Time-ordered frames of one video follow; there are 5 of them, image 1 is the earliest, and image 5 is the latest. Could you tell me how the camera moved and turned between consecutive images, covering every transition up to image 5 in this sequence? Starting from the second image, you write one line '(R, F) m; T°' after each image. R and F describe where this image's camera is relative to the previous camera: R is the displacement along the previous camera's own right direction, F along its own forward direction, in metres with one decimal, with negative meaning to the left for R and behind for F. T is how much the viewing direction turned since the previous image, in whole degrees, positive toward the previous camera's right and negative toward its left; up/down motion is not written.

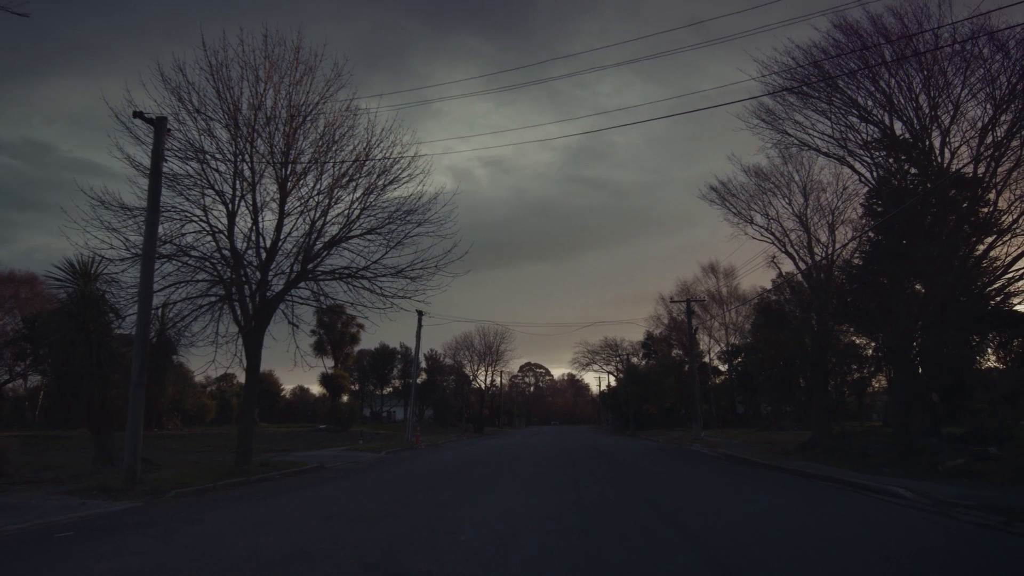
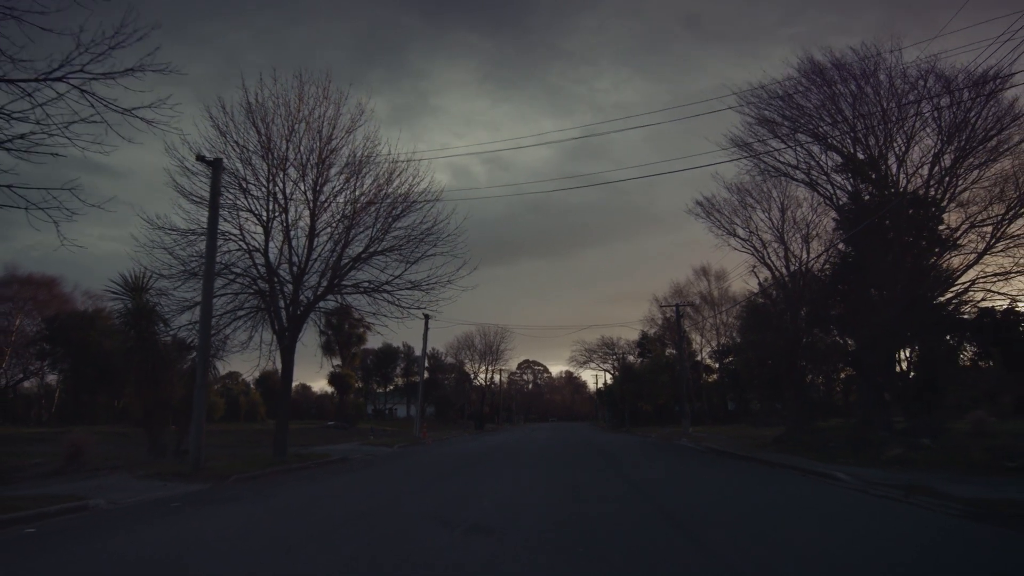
(-0.1, -1.9) m; 0°
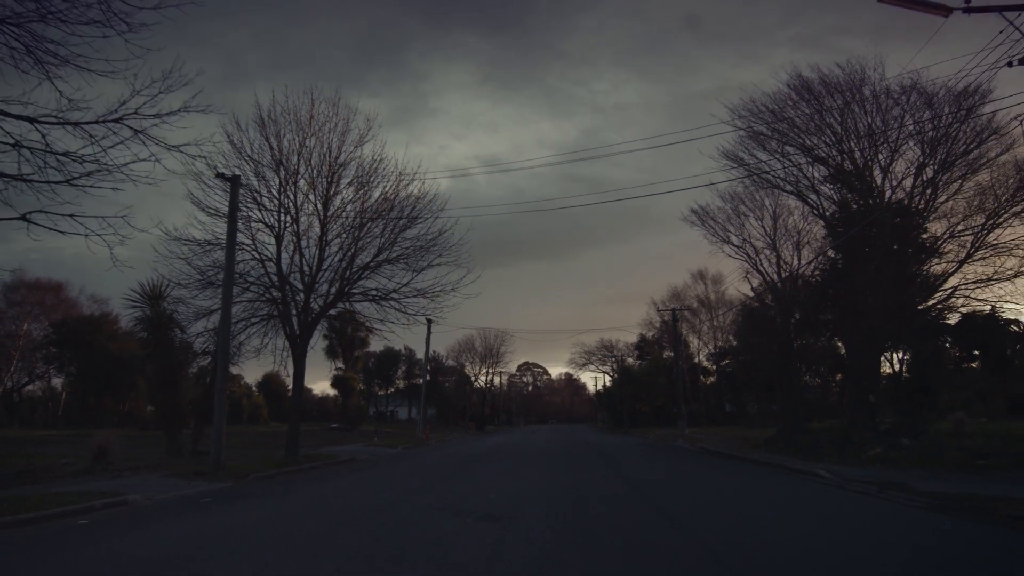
(0.0, -0.7) m; 0°
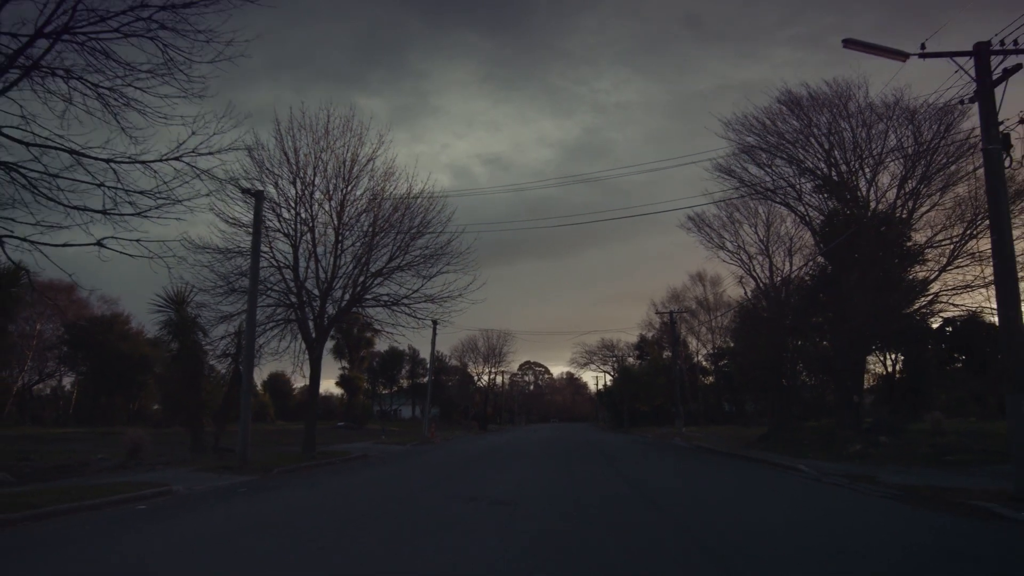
(-0.1, -1.0) m; 0°
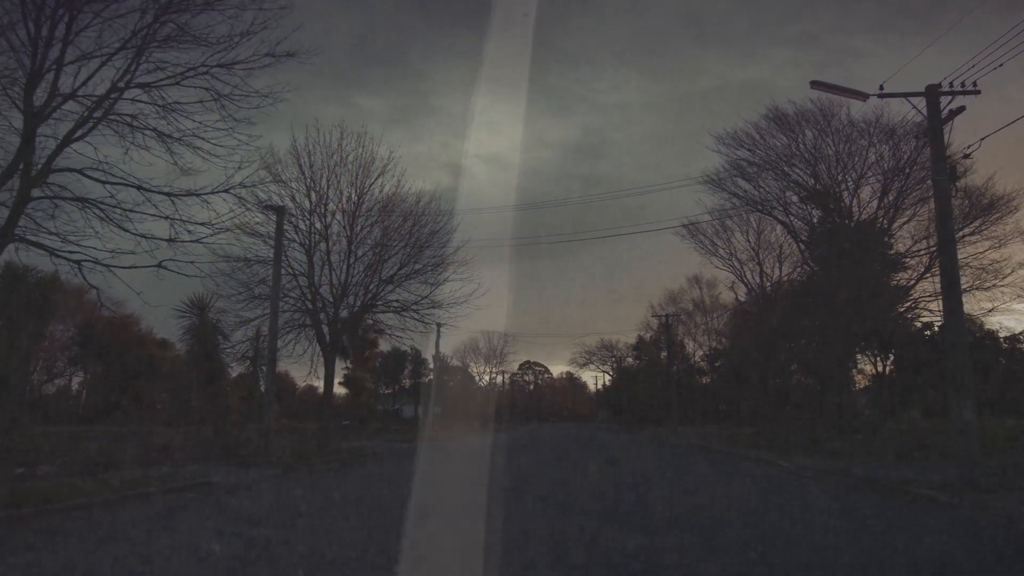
(-0.1, -1.1) m; 0°
